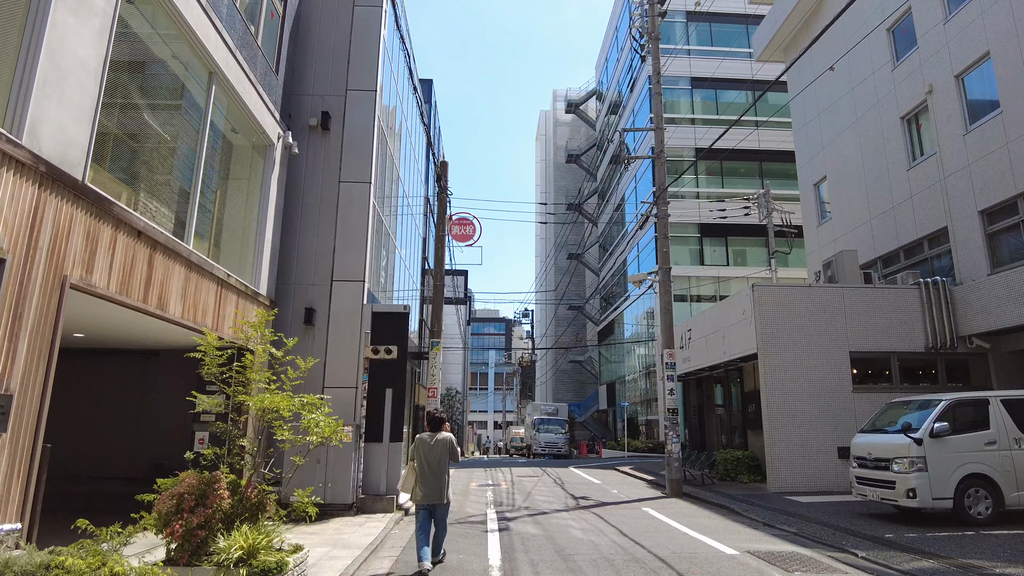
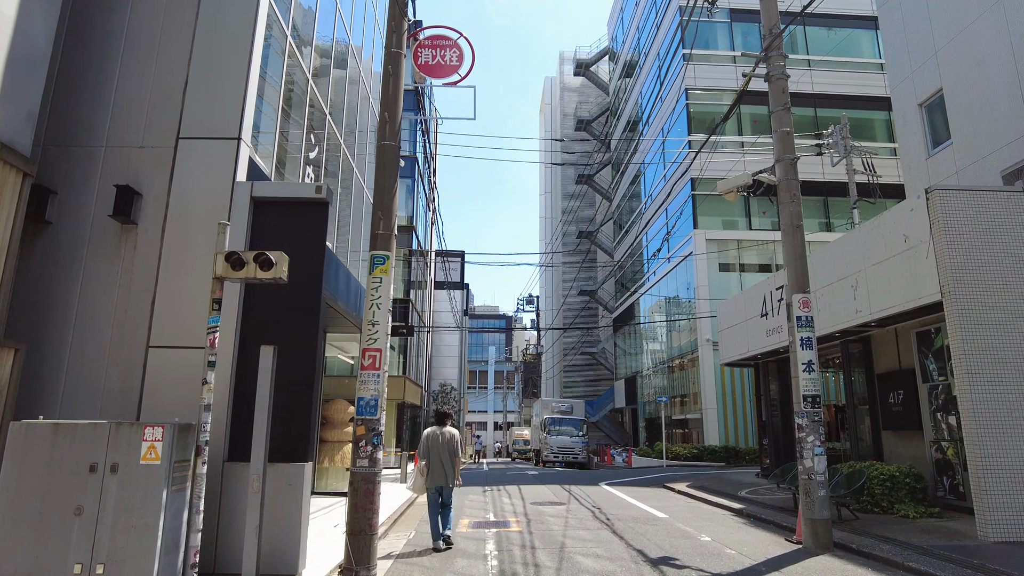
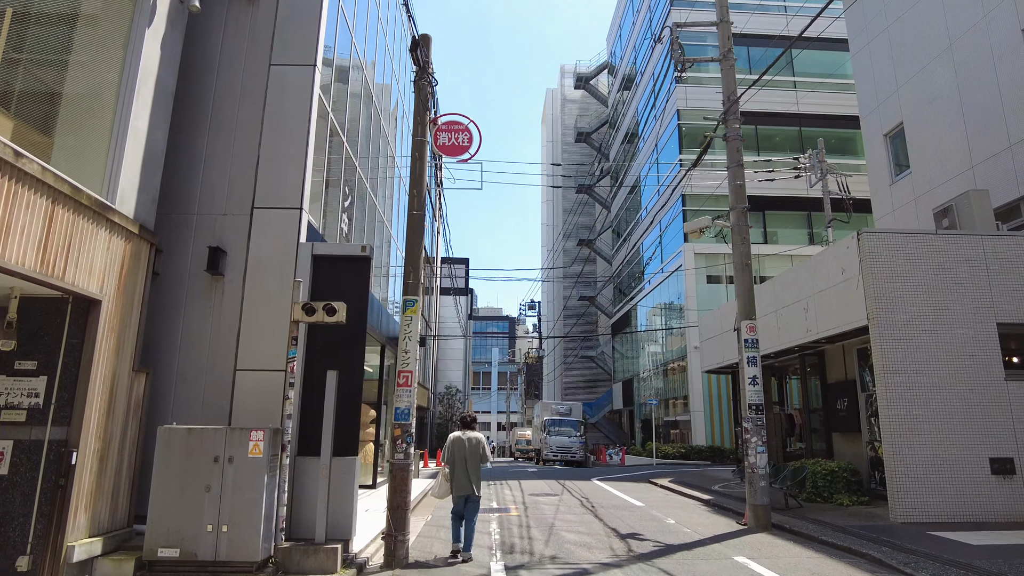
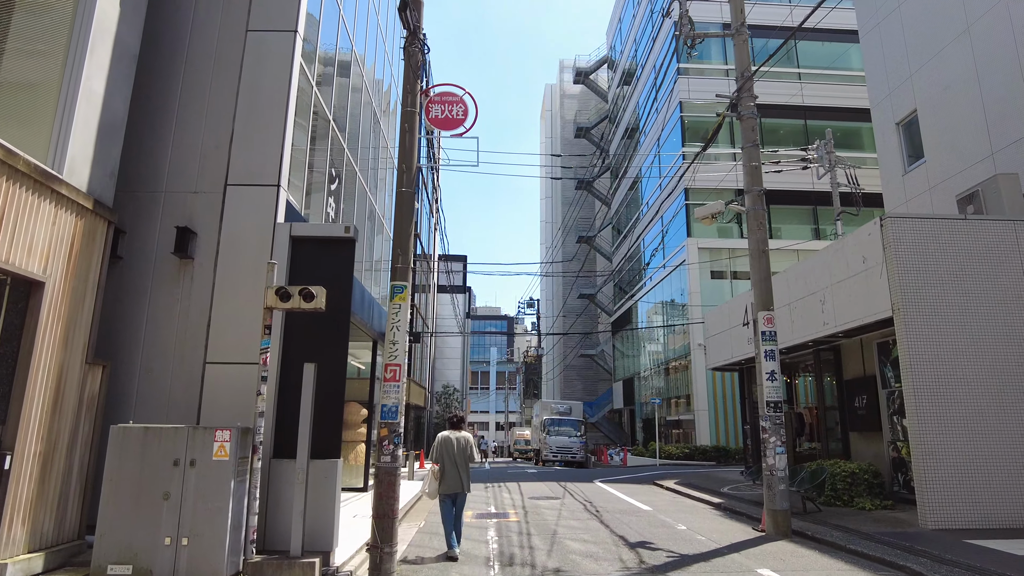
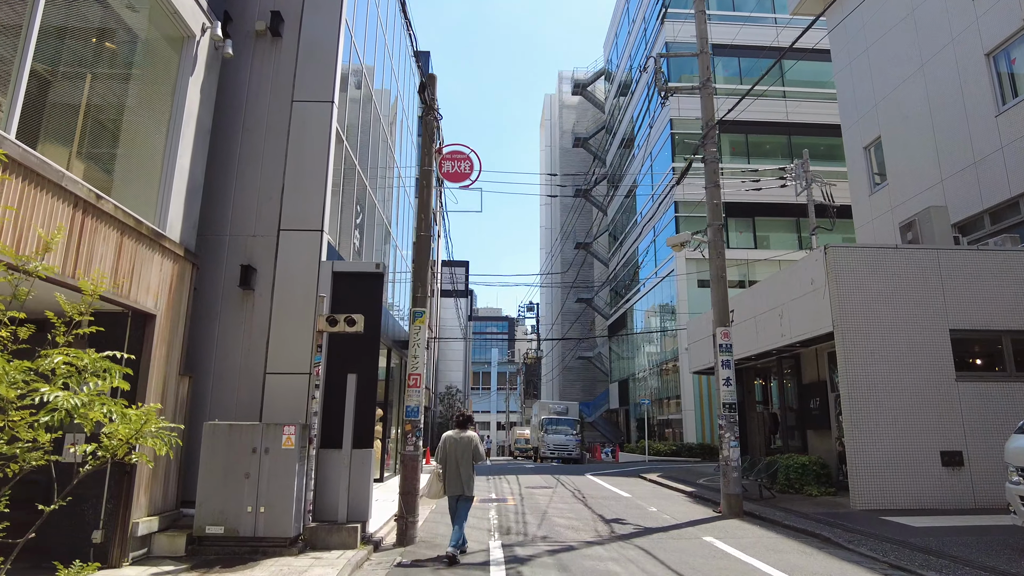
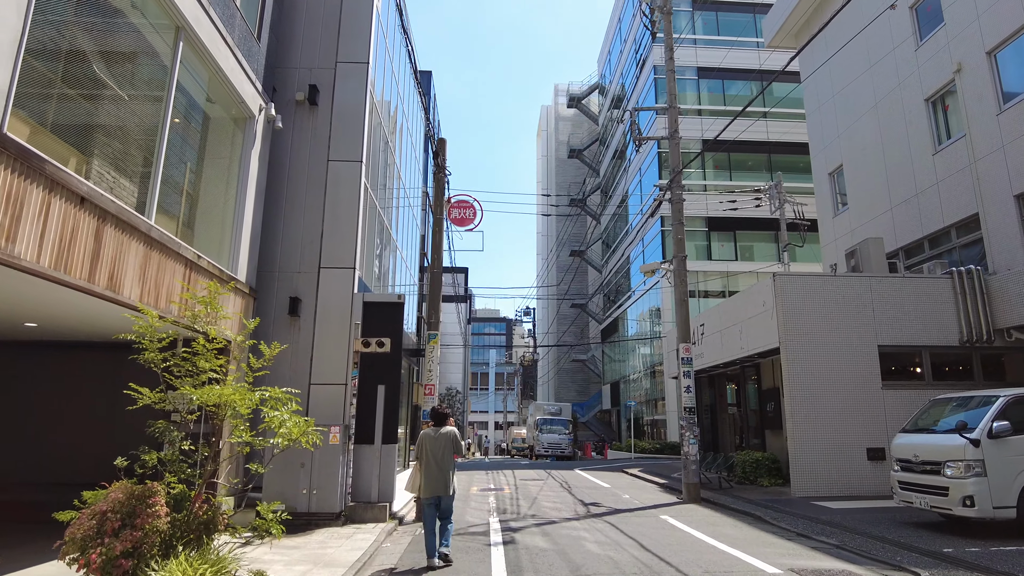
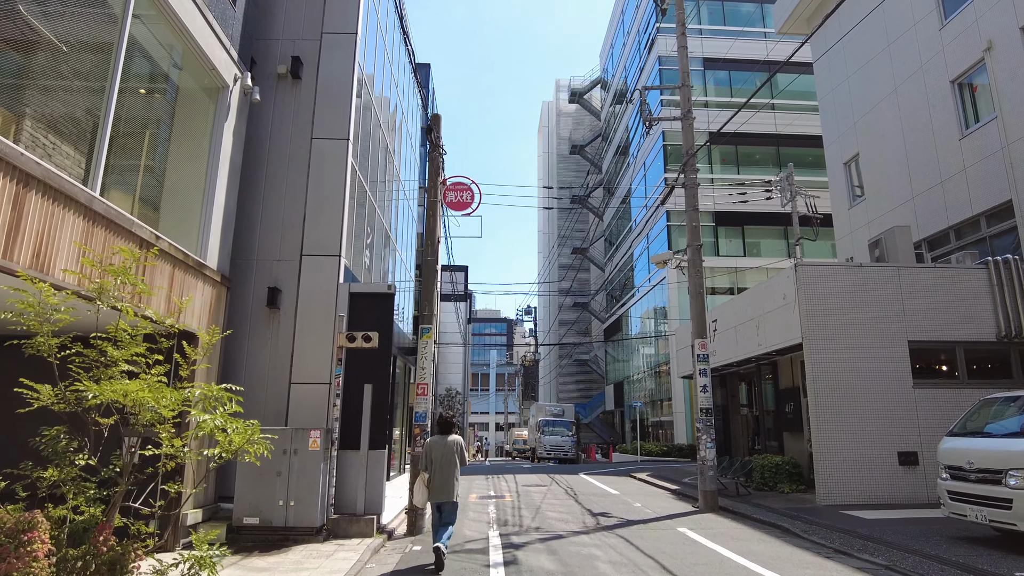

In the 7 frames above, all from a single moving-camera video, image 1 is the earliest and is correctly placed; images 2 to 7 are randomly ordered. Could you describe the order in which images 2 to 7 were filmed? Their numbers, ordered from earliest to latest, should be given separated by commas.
6, 7, 5, 3, 4, 2
